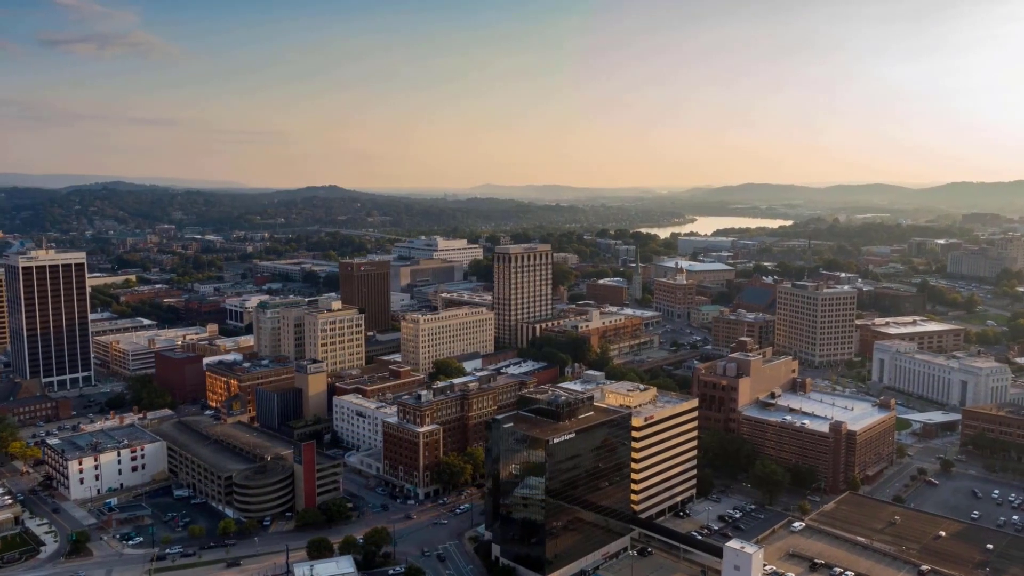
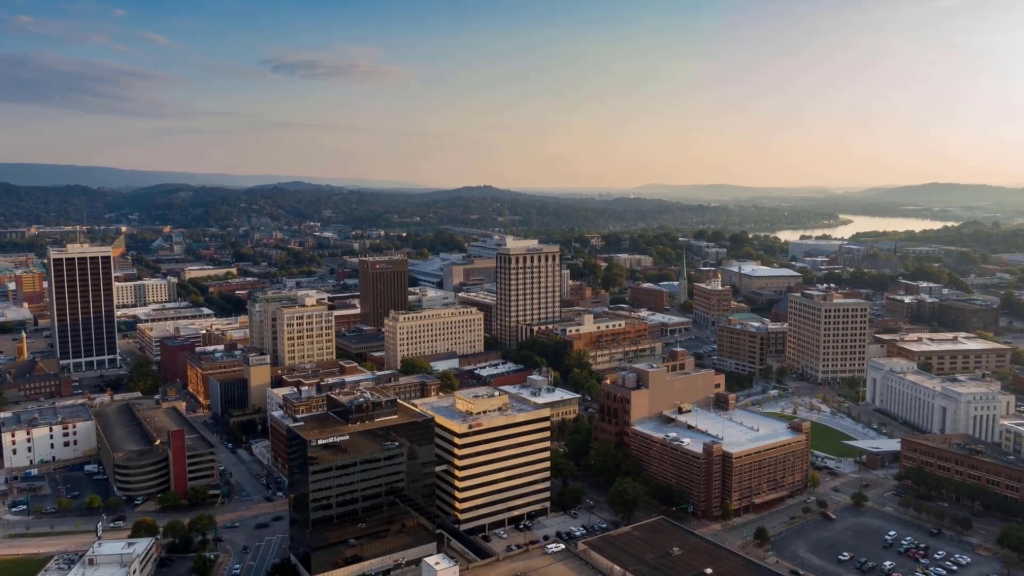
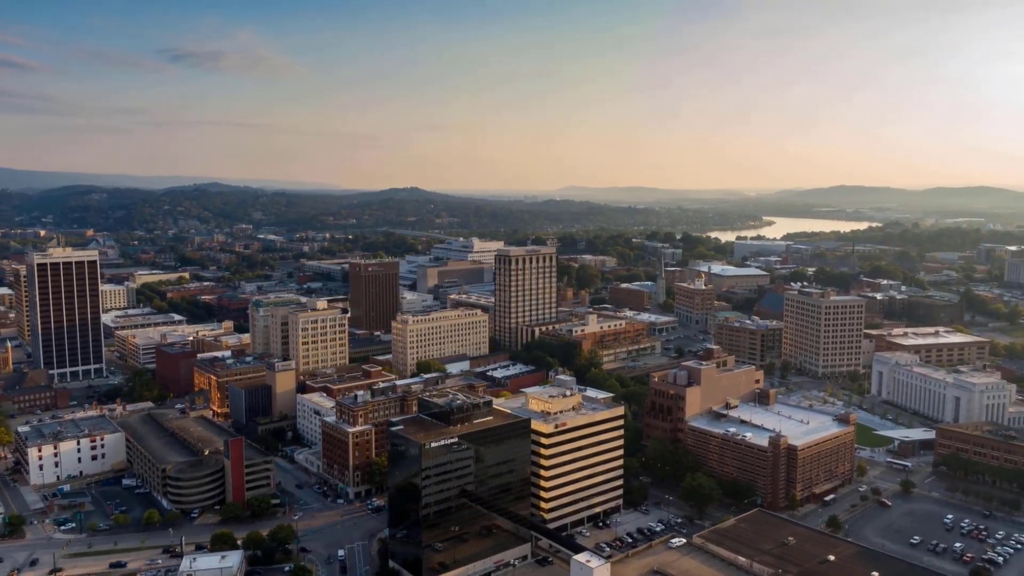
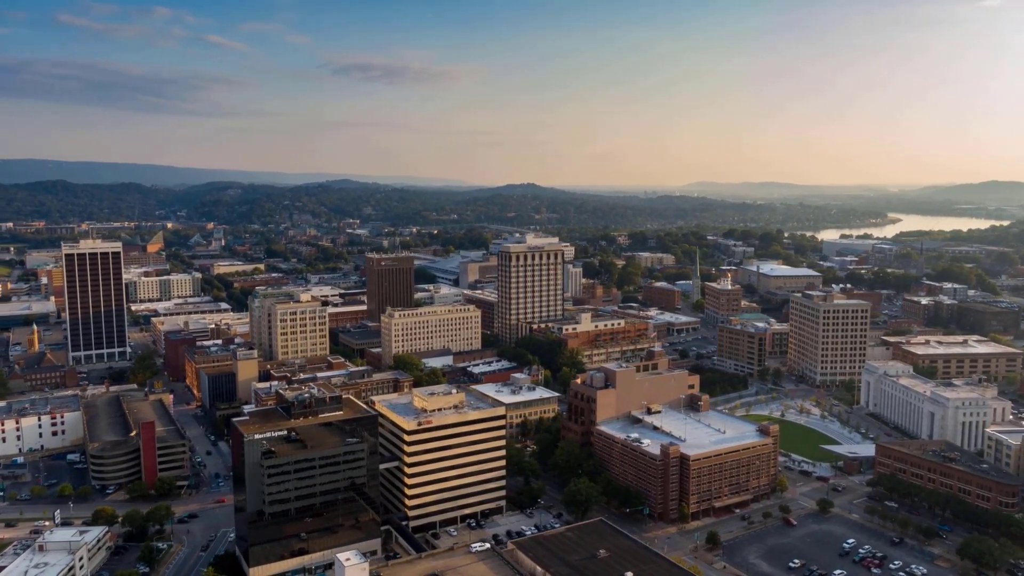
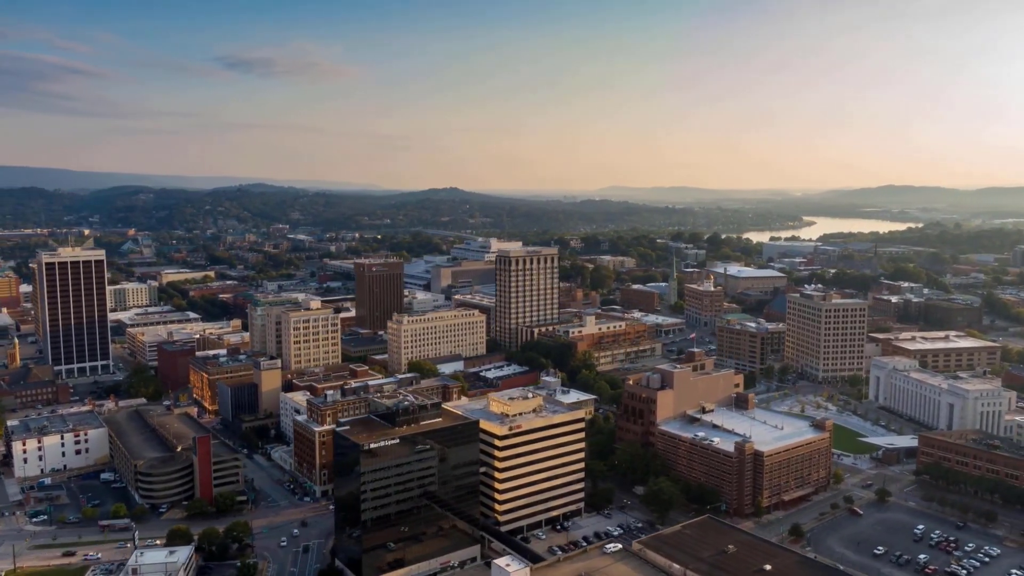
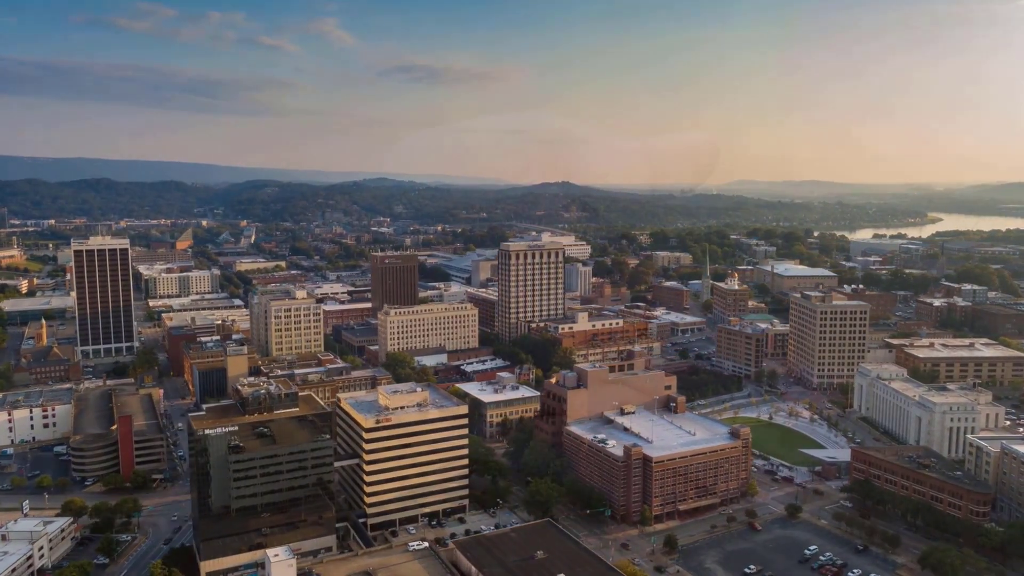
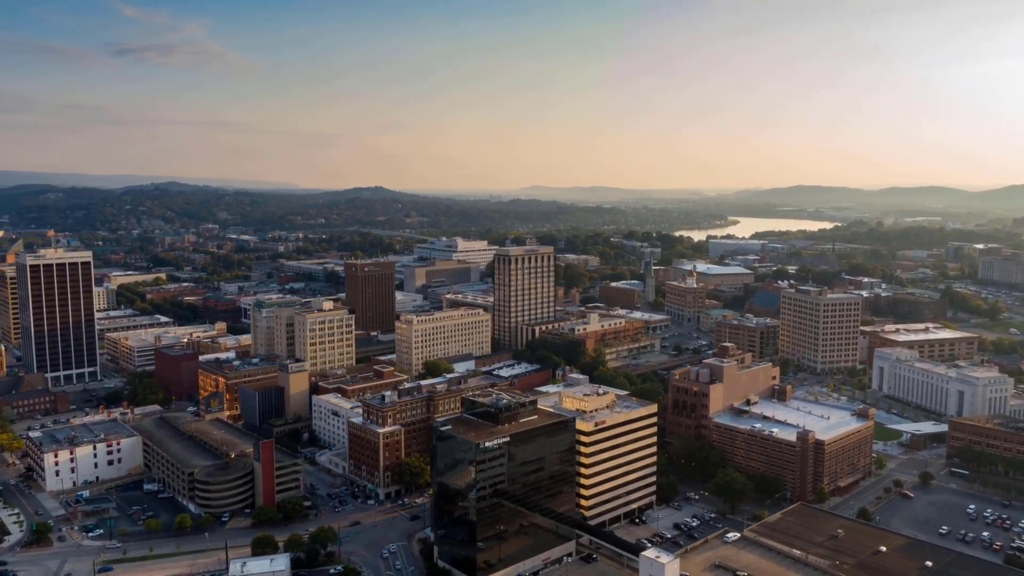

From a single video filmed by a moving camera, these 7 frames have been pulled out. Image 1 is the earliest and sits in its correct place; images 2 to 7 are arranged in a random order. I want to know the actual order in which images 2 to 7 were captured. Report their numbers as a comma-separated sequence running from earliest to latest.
7, 3, 5, 2, 4, 6
